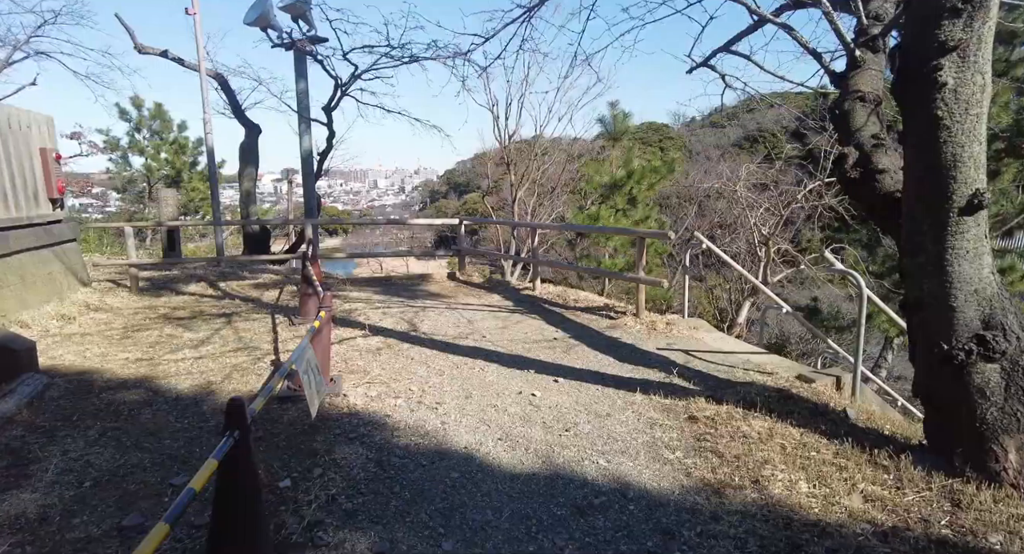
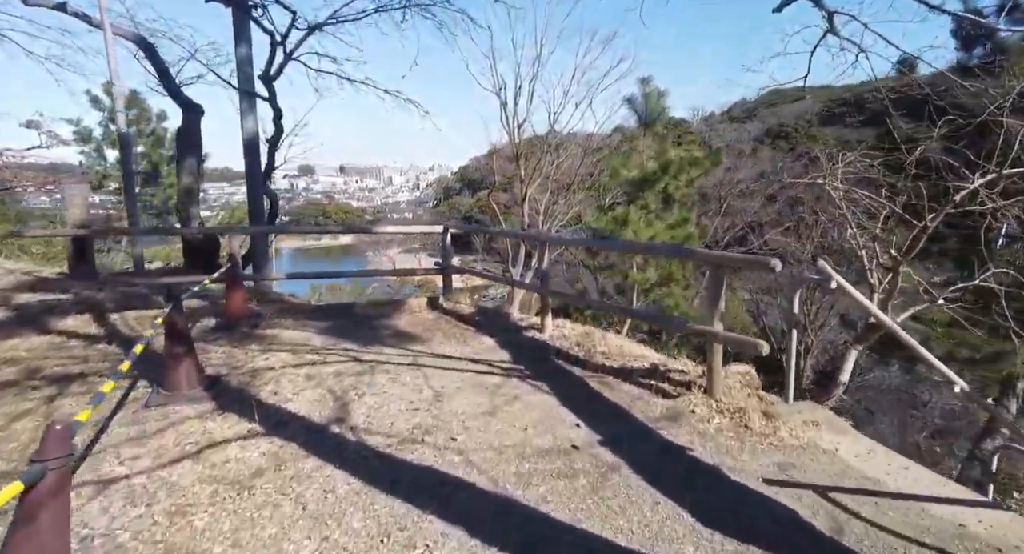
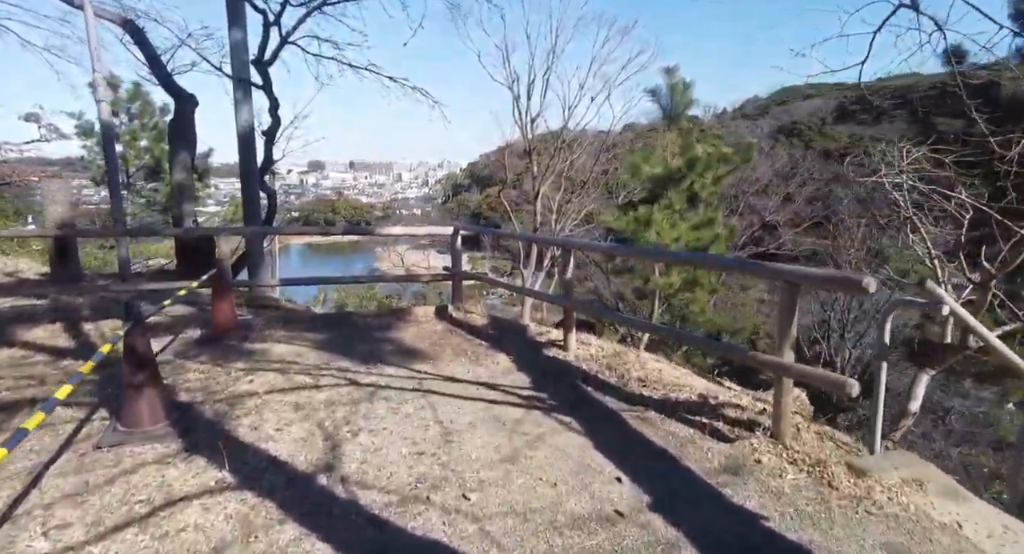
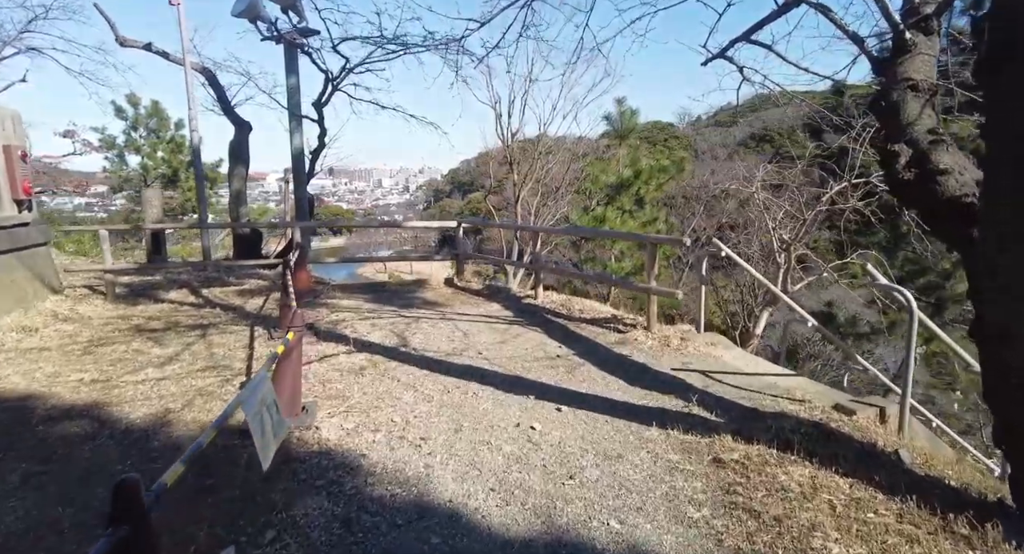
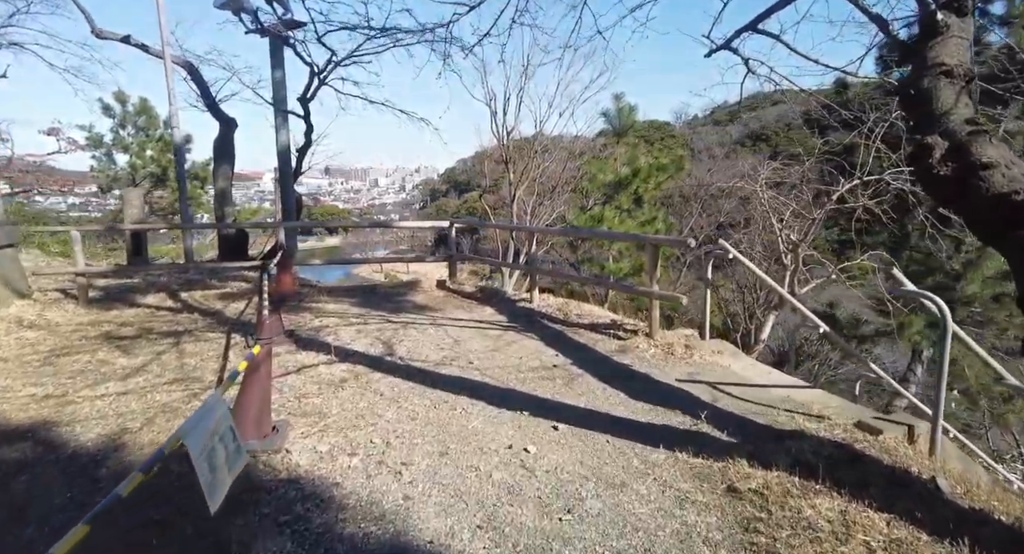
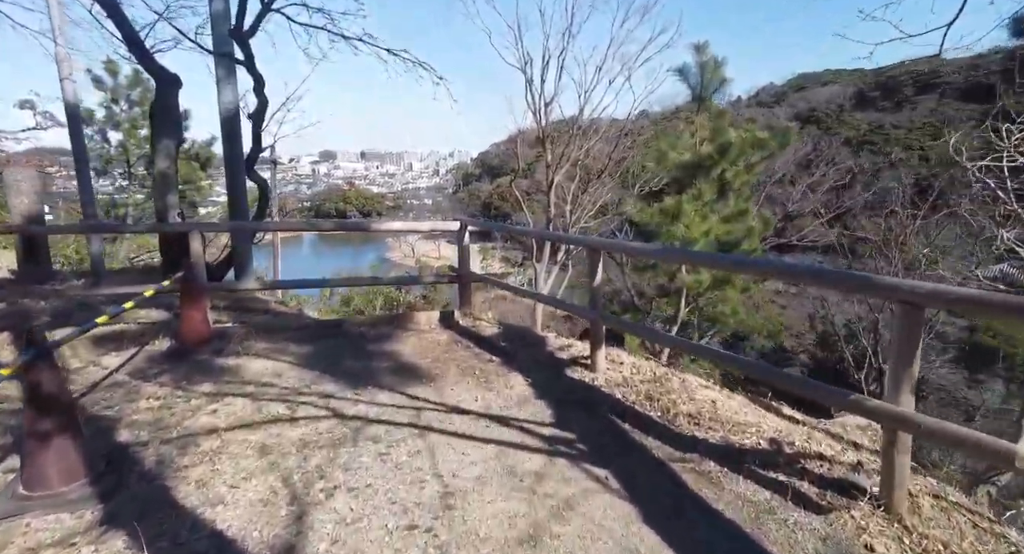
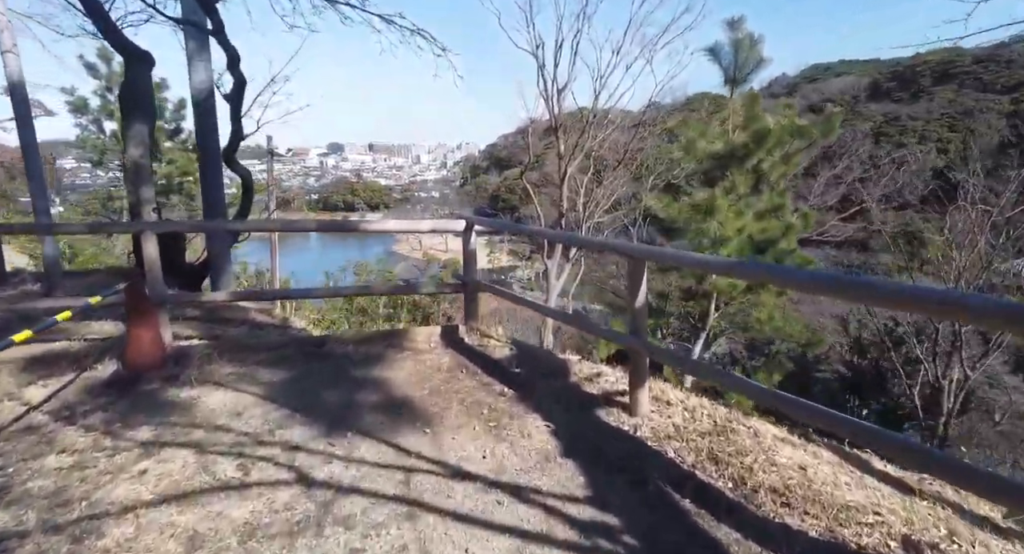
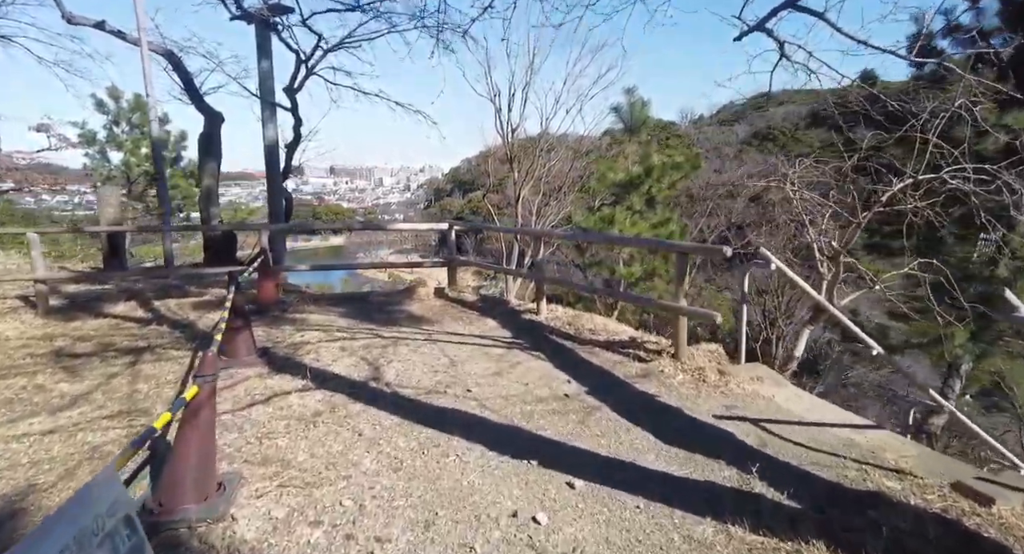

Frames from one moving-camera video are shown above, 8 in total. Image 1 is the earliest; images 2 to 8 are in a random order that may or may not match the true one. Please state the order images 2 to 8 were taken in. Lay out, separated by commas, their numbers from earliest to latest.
4, 5, 8, 2, 3, 6, 7
